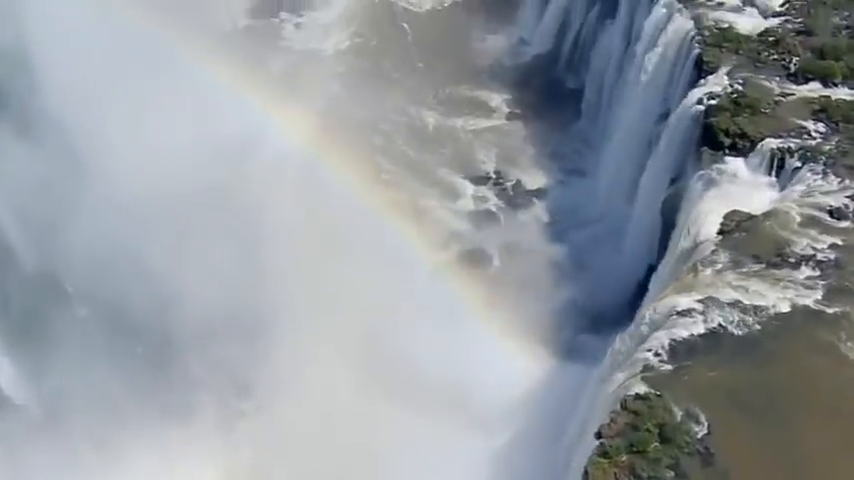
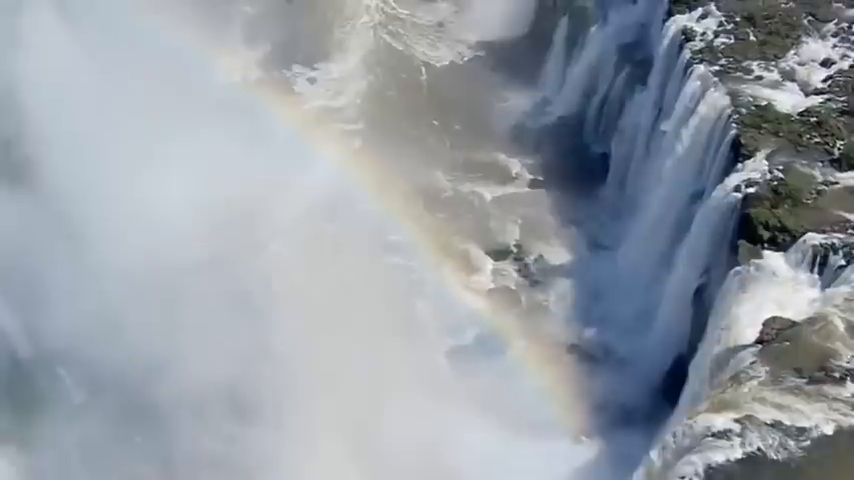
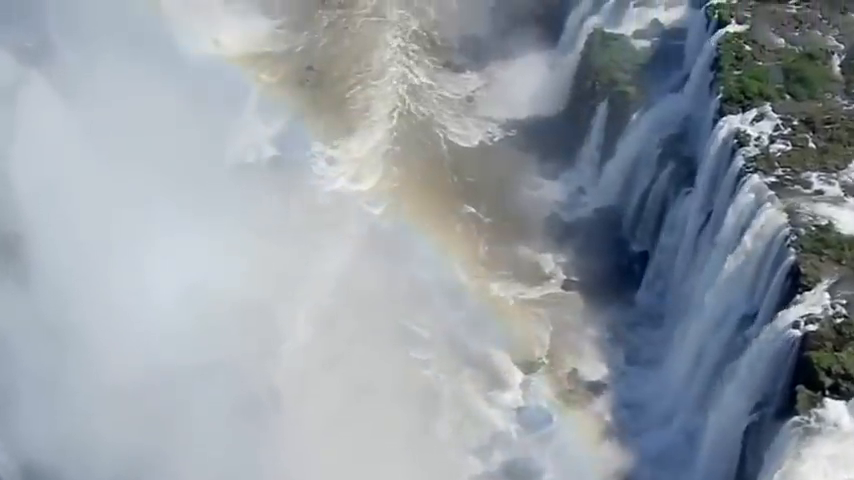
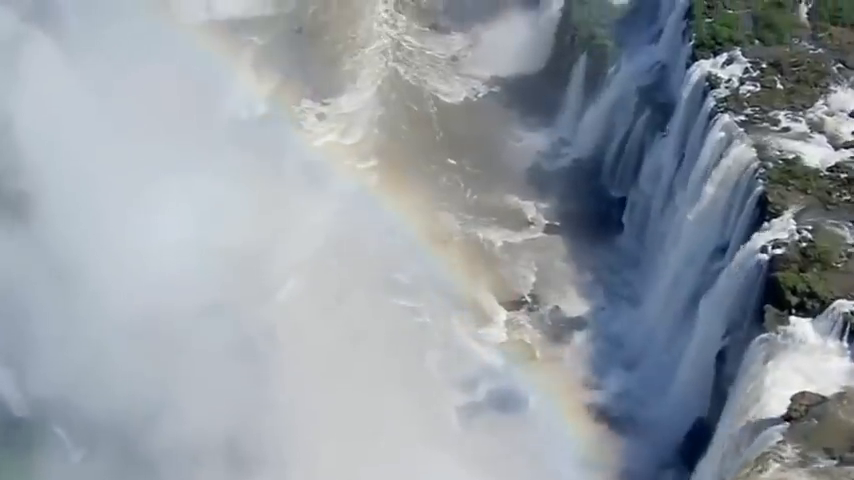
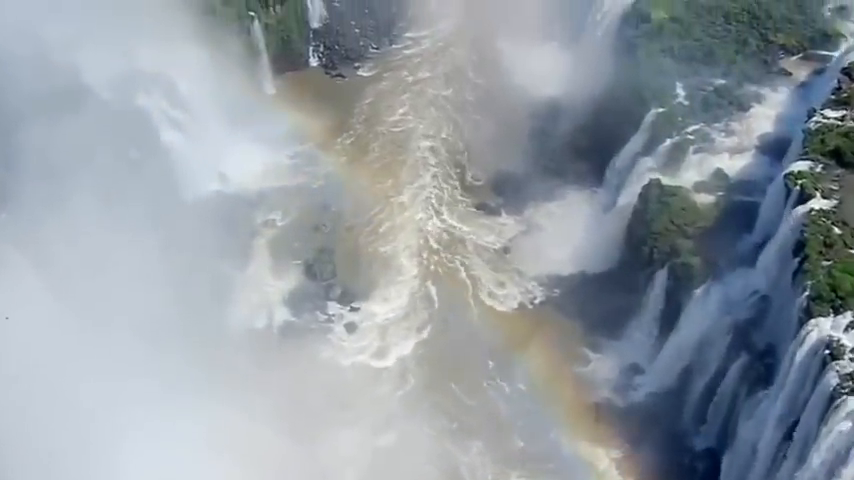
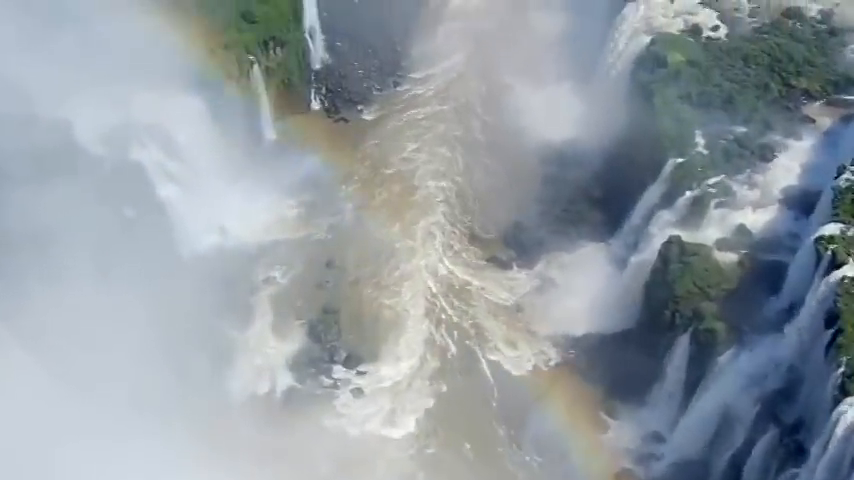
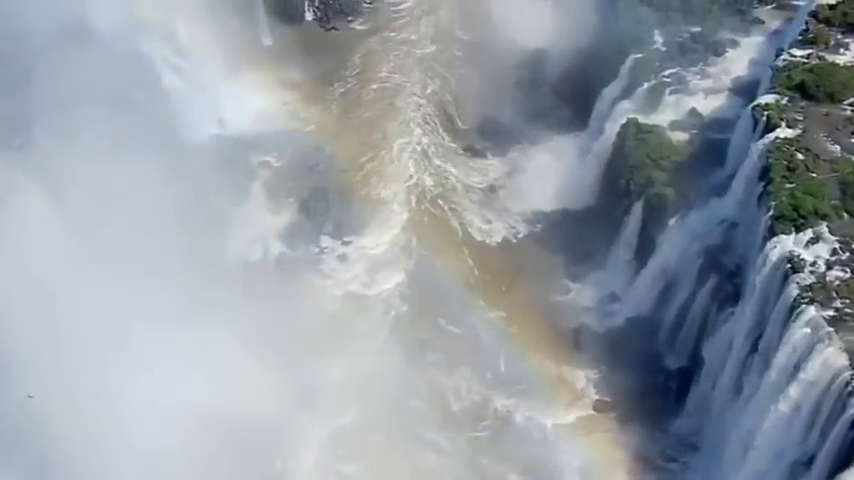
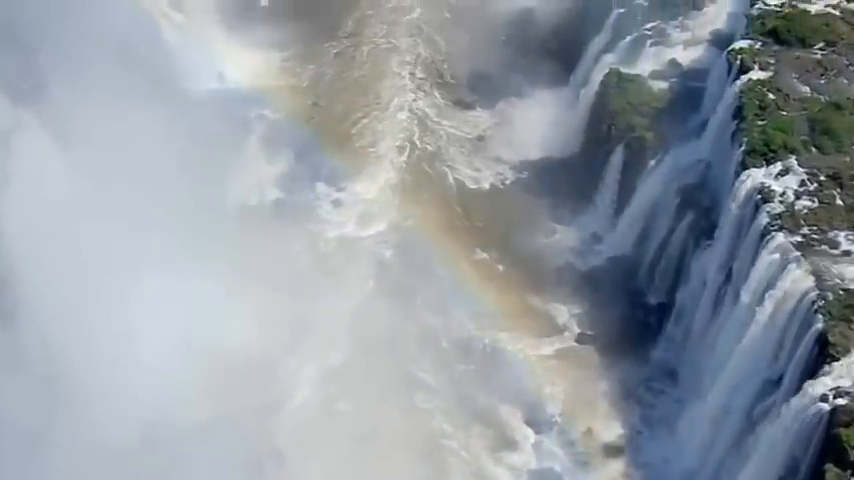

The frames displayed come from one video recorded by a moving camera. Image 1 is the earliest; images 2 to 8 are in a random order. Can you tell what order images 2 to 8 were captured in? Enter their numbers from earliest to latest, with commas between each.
2, 4, 3, 8, 7, 5, 6
